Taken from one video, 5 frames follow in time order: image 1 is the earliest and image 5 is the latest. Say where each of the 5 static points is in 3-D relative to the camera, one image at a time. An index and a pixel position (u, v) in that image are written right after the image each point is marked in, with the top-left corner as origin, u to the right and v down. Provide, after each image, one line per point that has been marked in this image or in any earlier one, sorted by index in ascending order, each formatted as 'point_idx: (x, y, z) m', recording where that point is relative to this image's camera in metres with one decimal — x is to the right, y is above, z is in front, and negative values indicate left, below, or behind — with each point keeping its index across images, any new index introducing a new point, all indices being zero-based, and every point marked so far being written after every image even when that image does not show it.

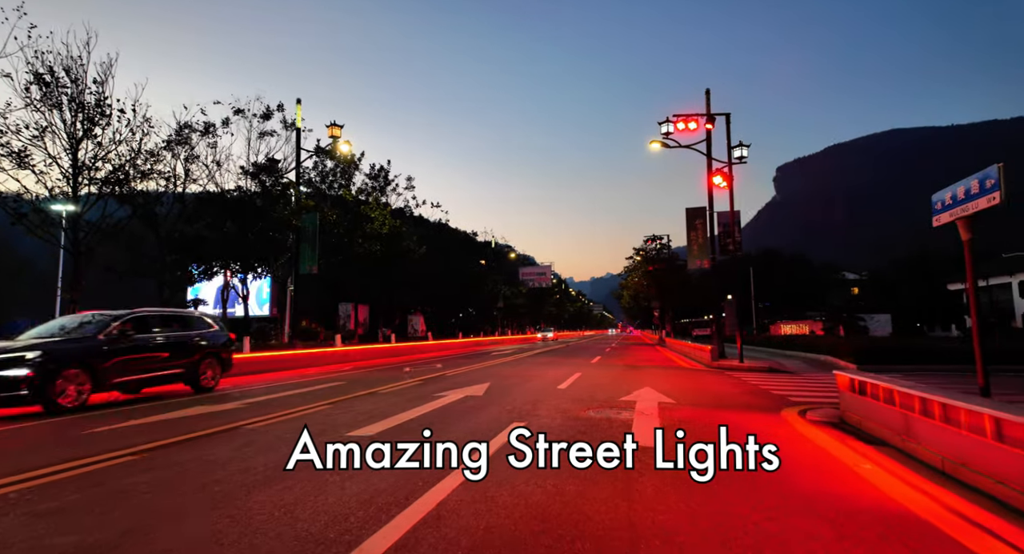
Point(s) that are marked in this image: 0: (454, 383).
0: (-1.4, -2.8, +16.5) m
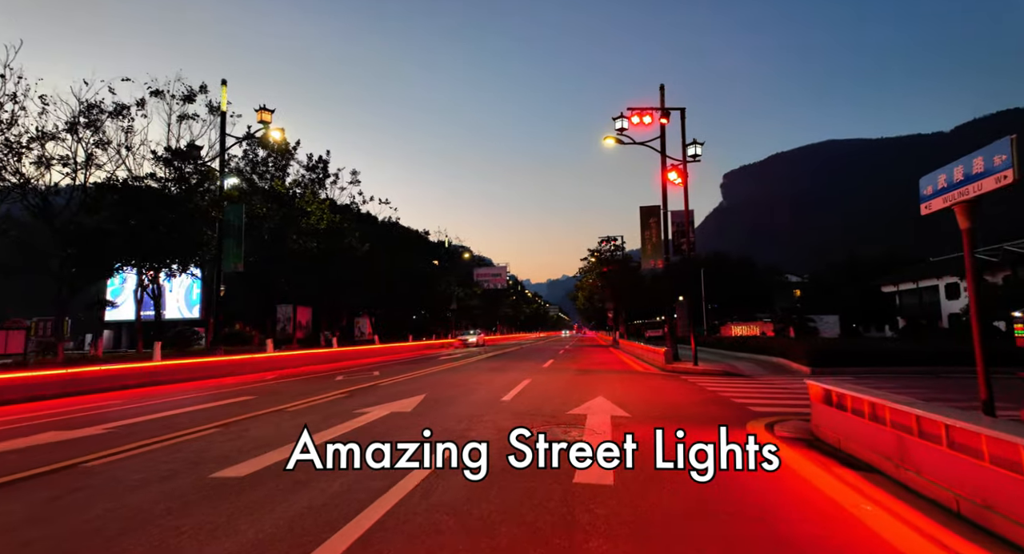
0: (-2.9, -2.8, +14.9) m
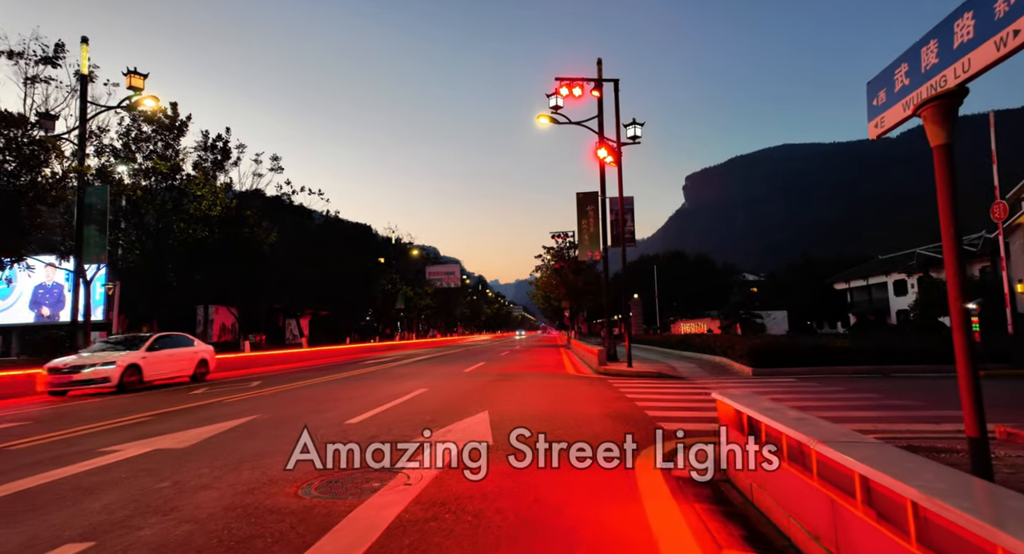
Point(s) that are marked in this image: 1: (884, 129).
0: (-5.4, -2.6, +11.9) m
1: (+2.6, +1.0, +4.2) m
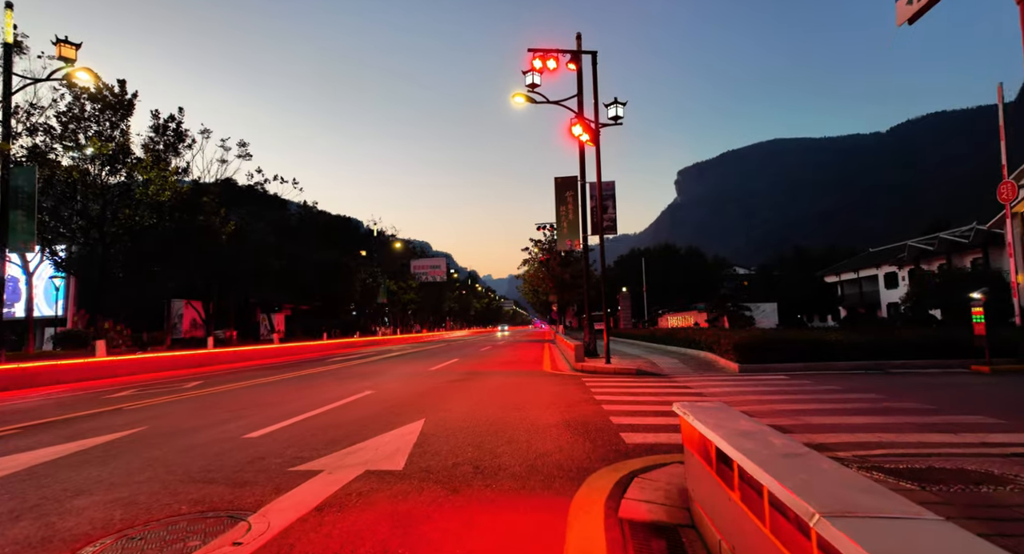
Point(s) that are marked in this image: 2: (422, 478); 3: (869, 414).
0: (-6.3, -2.3, +10.3) m
1: (+1.8, +1.2, +2.7) m
2: (-0.8, -1.8, +5.5) m
3: (+5.6, -2.1, +9.5) m
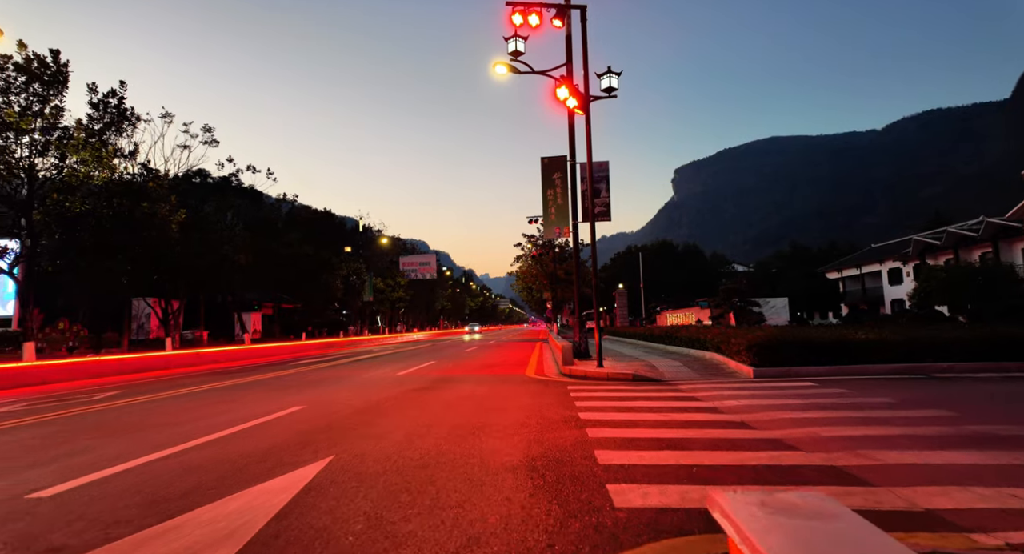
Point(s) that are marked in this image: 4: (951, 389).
0: (-6.8, -2.1, +7.6) m
1: (+1.2, +1.4, 0.0) m
2: (-1.4, -1.6, +2.9) m
3: (+5.0, -1.9, +6.9) m
4: (+8.2, -2.1, +11.4) m
